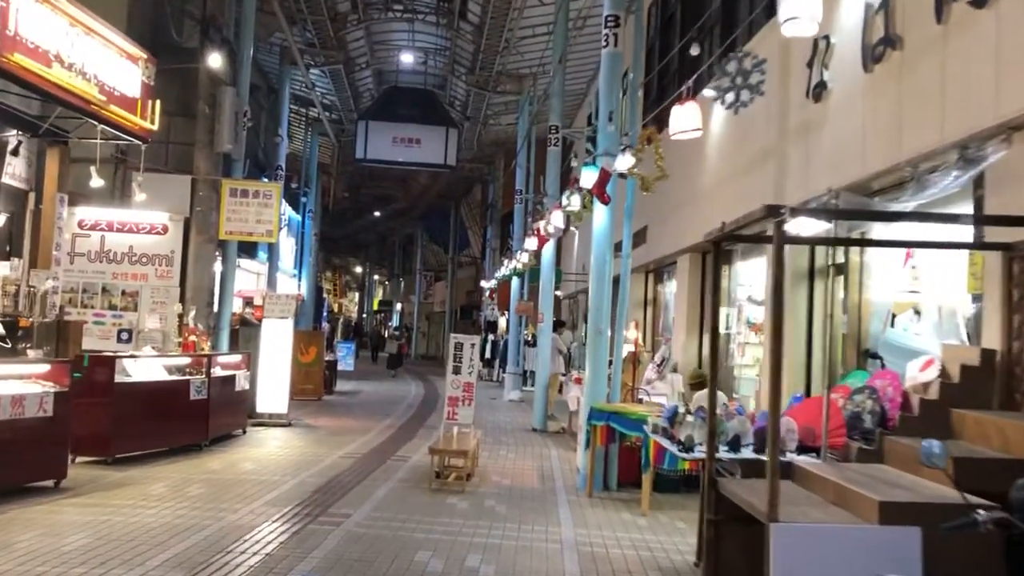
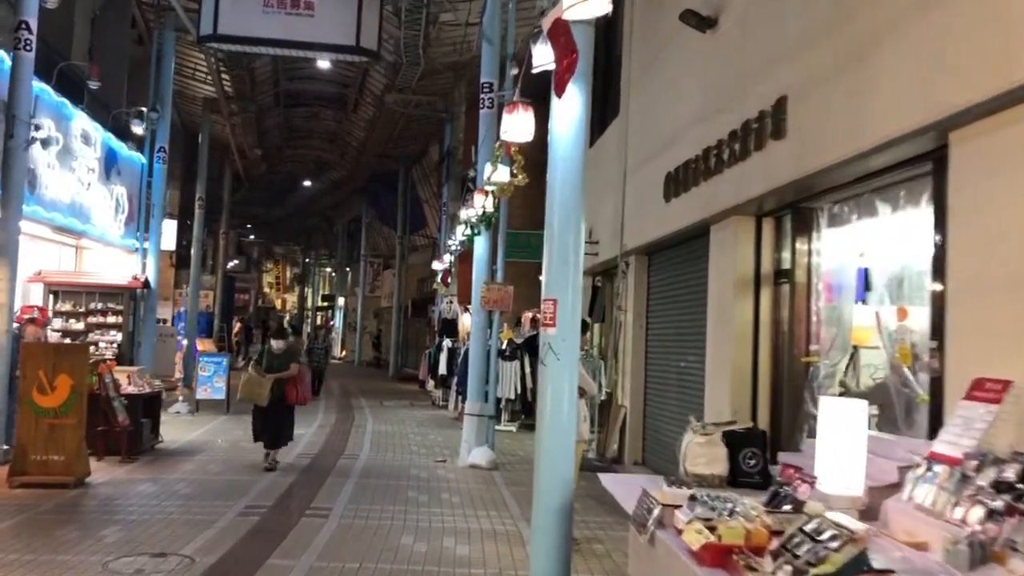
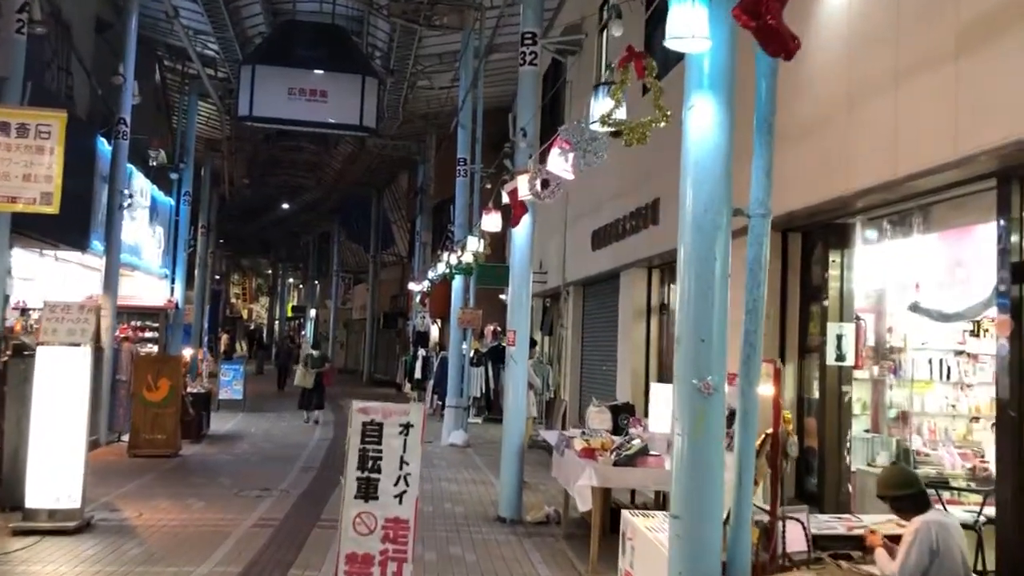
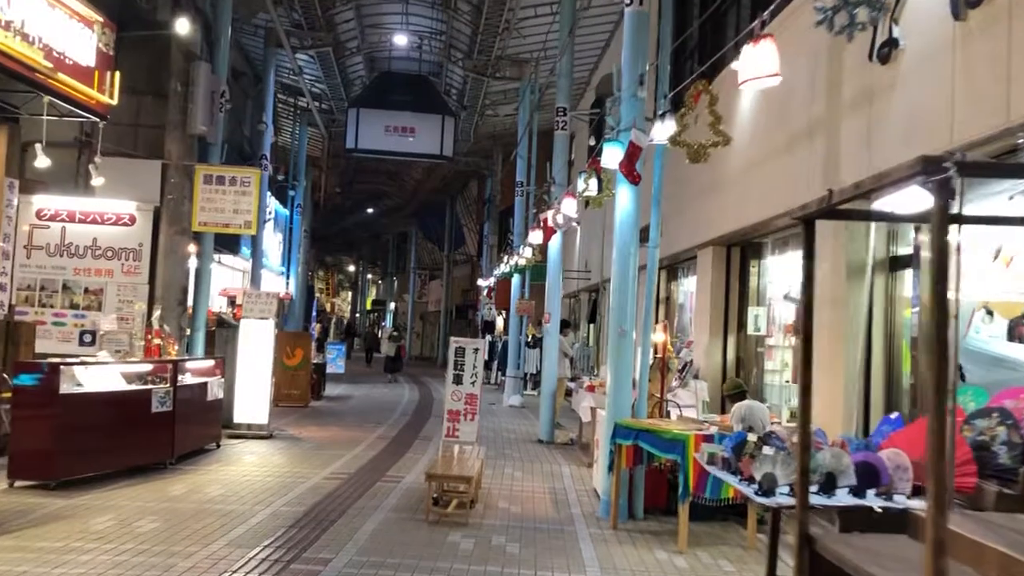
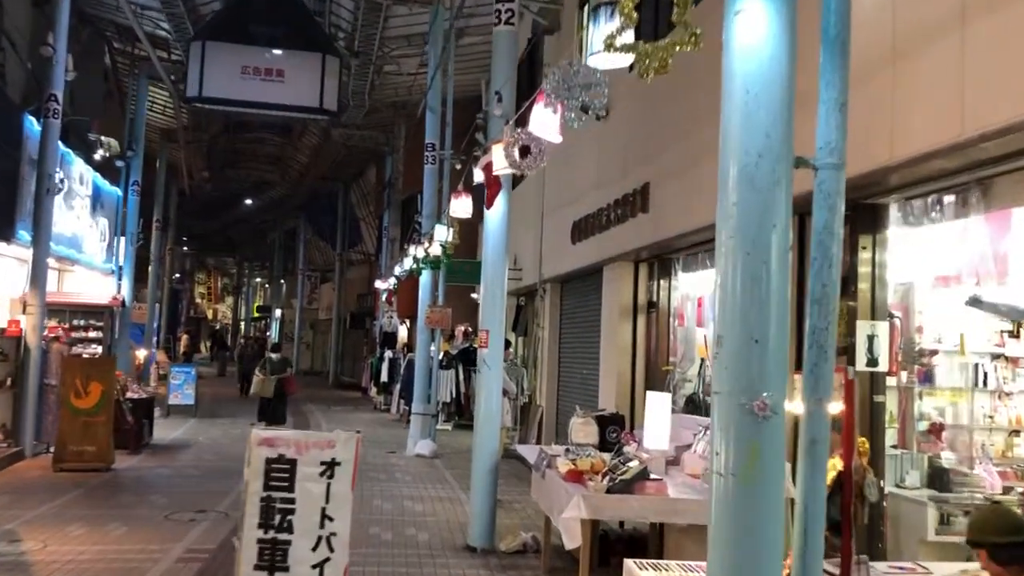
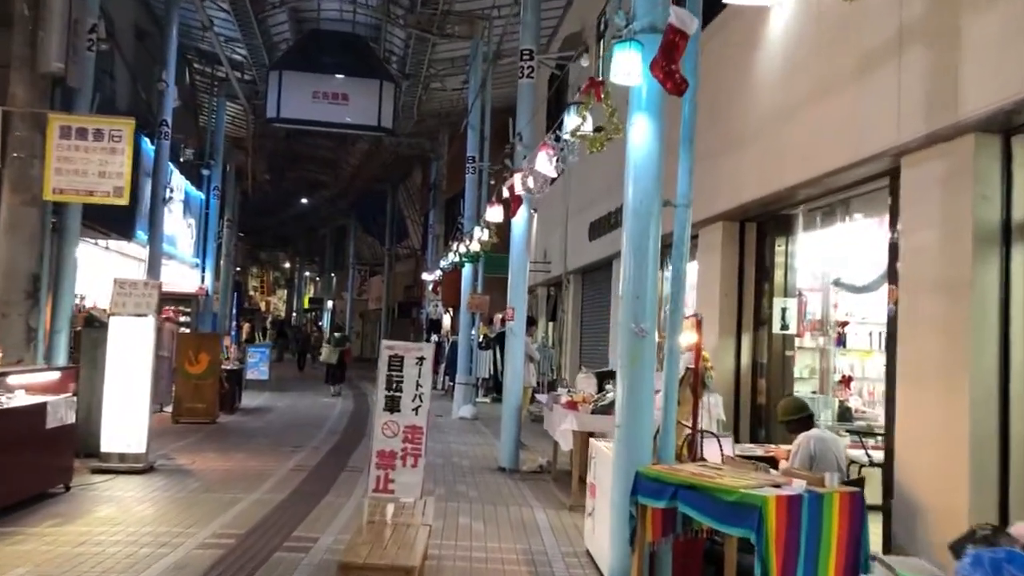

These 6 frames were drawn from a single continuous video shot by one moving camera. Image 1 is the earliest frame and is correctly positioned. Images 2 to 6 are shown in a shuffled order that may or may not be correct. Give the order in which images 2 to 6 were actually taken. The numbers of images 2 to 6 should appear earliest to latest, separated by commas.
4, 6, 3, 5, 2
